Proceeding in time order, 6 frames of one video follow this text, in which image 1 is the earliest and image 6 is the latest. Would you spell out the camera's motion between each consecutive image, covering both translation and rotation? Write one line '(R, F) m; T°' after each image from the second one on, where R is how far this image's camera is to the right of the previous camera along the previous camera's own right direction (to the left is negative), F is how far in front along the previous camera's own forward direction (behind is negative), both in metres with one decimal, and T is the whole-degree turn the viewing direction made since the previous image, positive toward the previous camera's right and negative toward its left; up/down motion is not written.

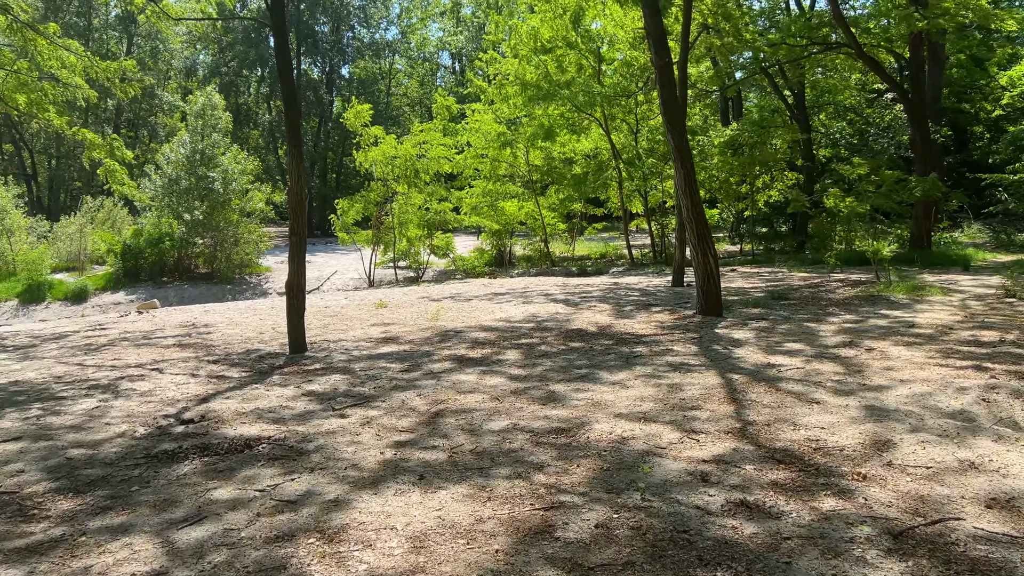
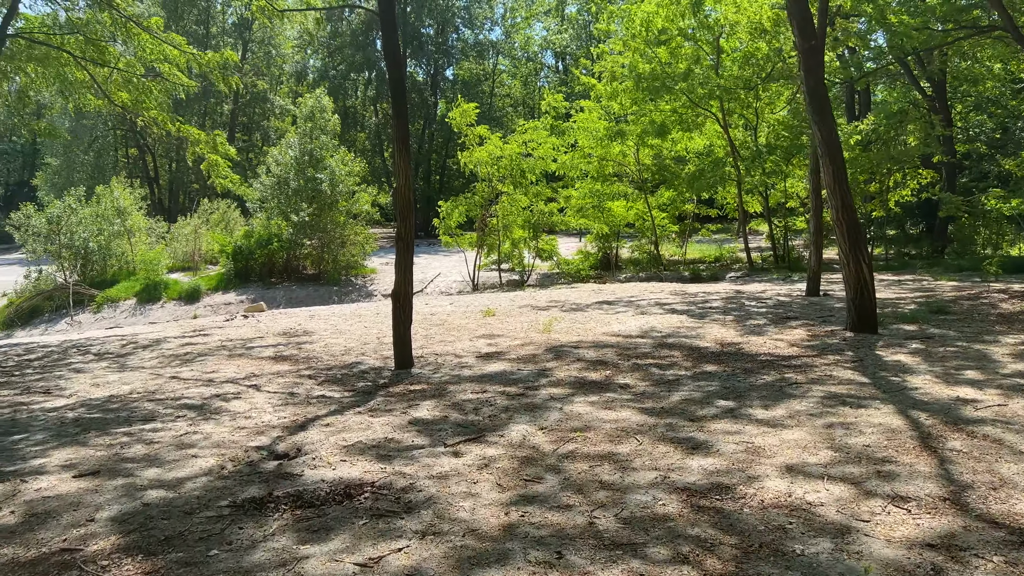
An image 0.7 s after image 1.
(-0.2, +0.6) m; -7°
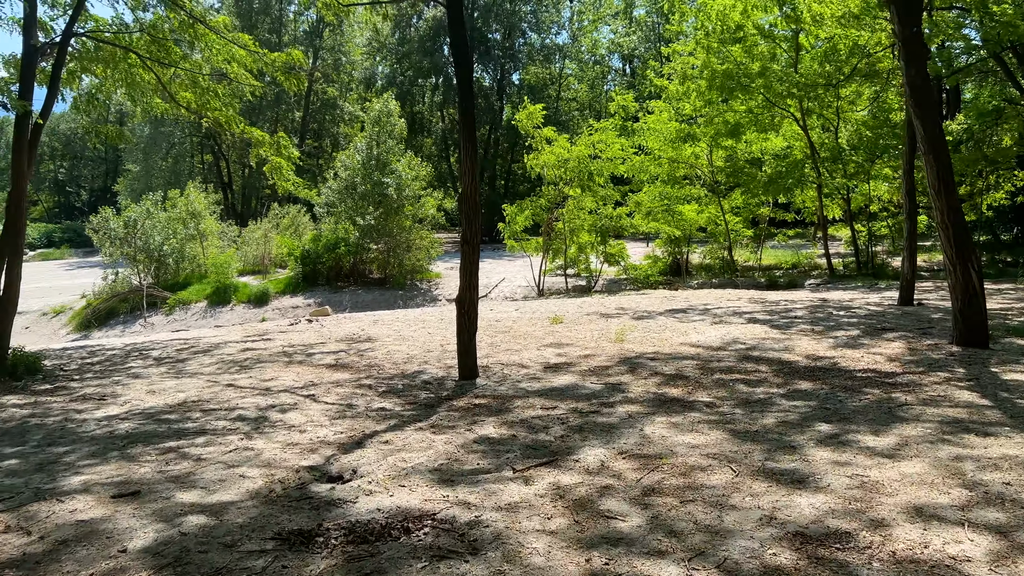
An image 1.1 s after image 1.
(-0.1, +0.4) m; -5°
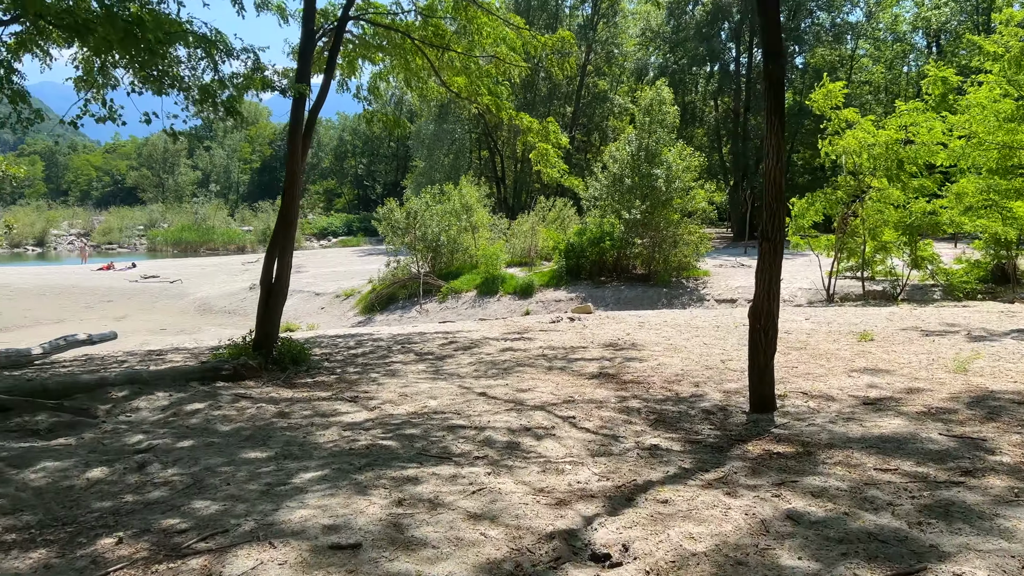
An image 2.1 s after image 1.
(-0.2, +0.8) m; -19°
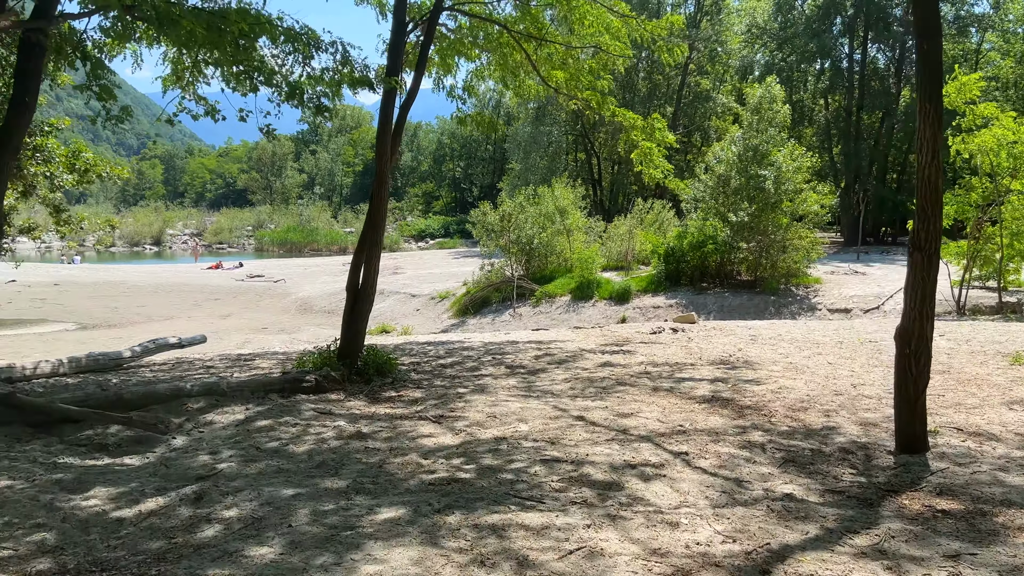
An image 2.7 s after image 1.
(0.0, +0.5) m; -7°
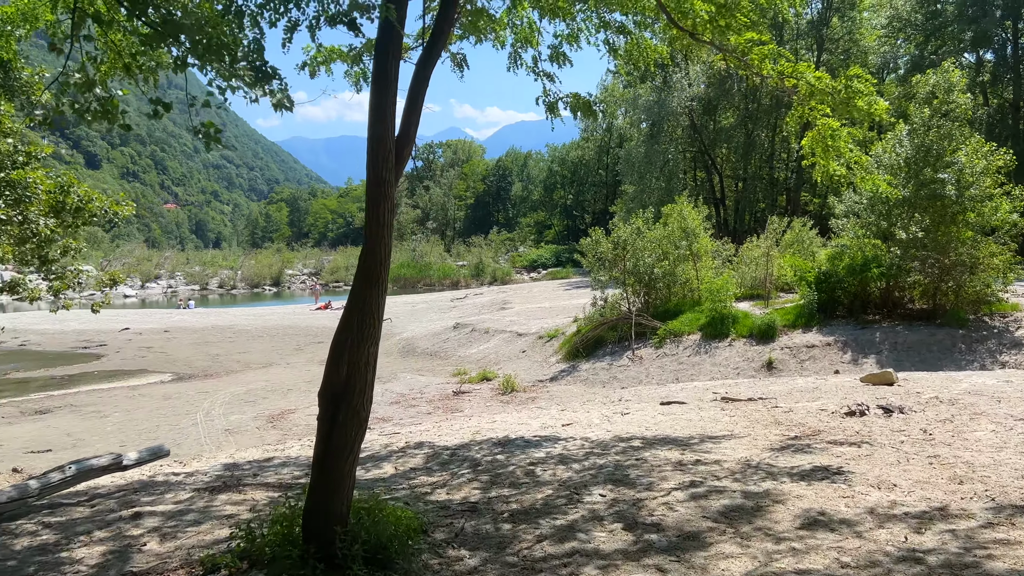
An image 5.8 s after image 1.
(0.0, +2.6) m; -8°
